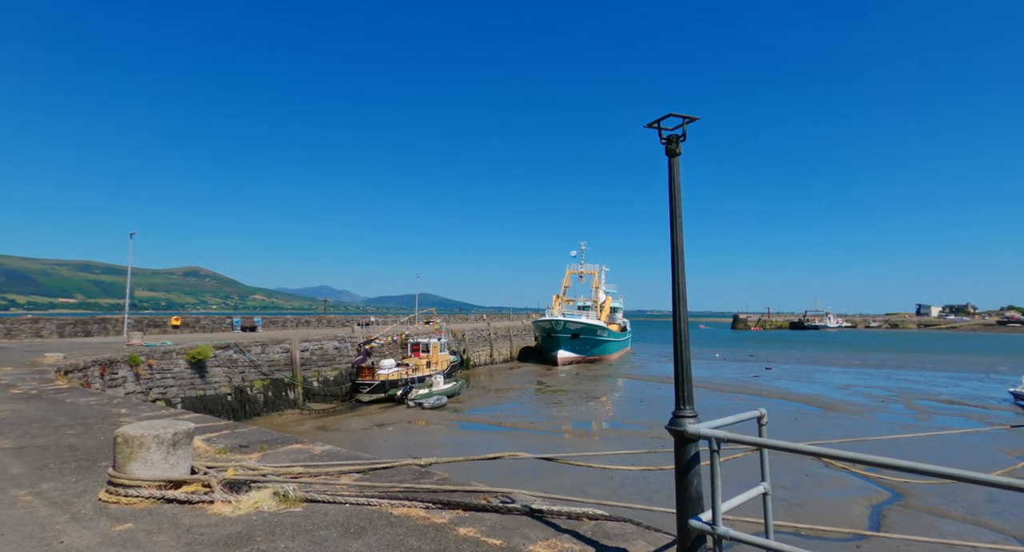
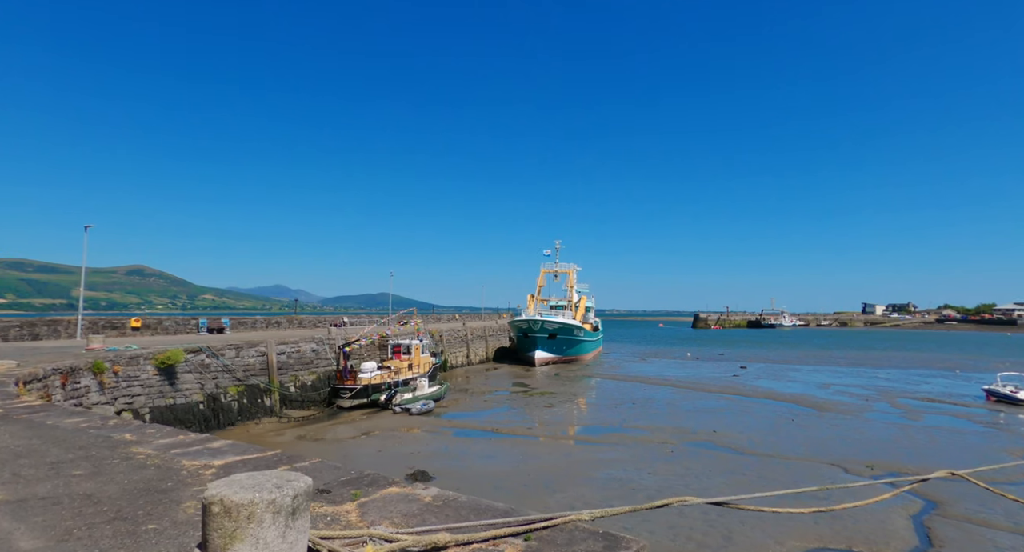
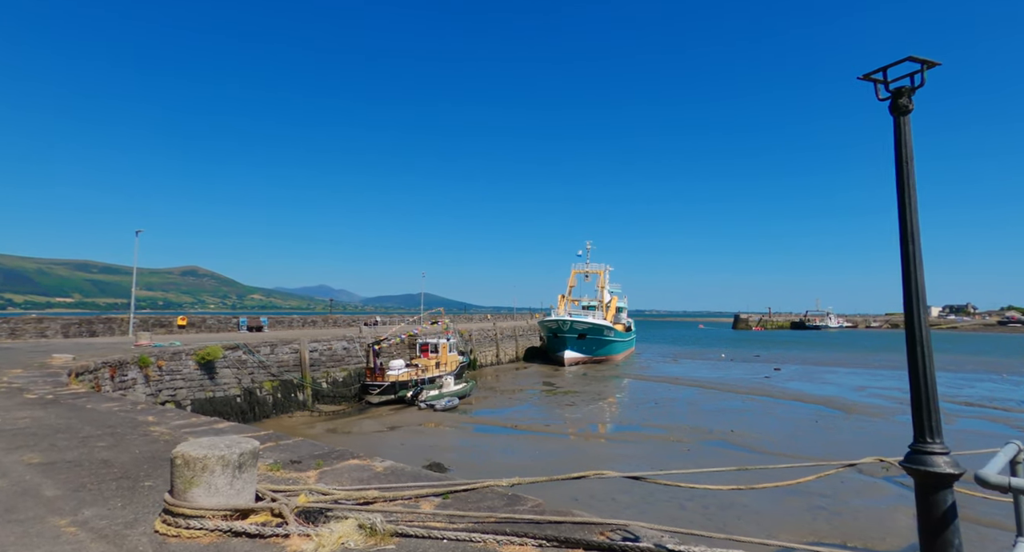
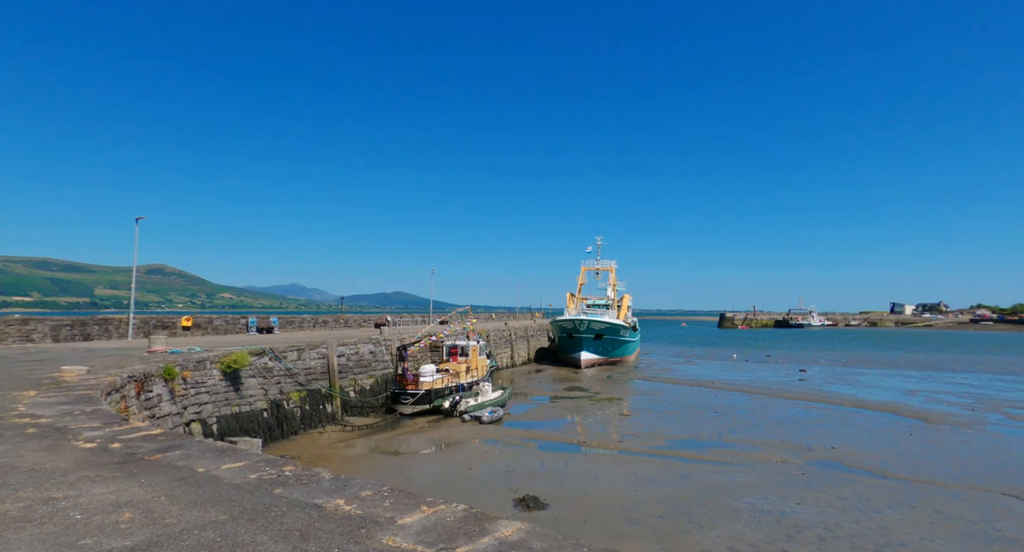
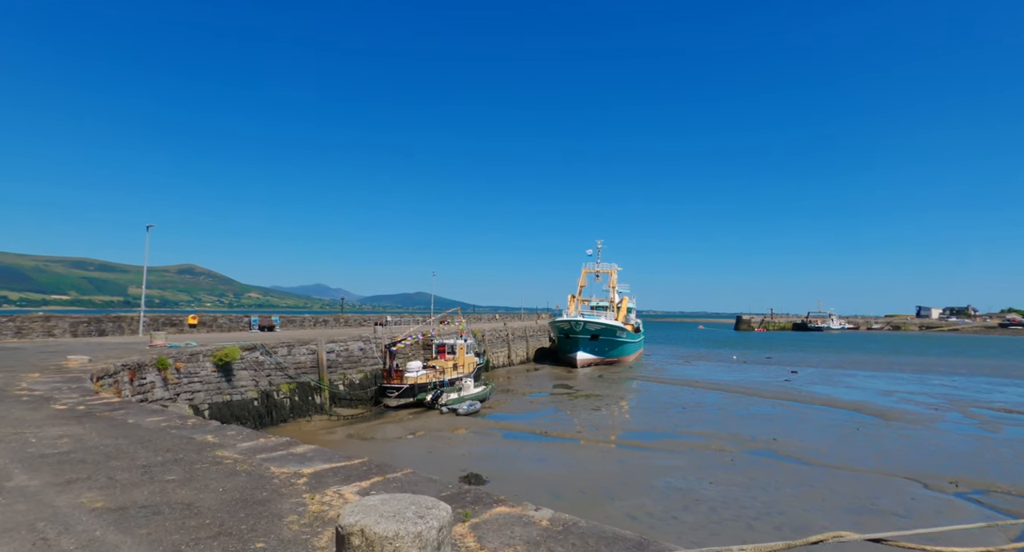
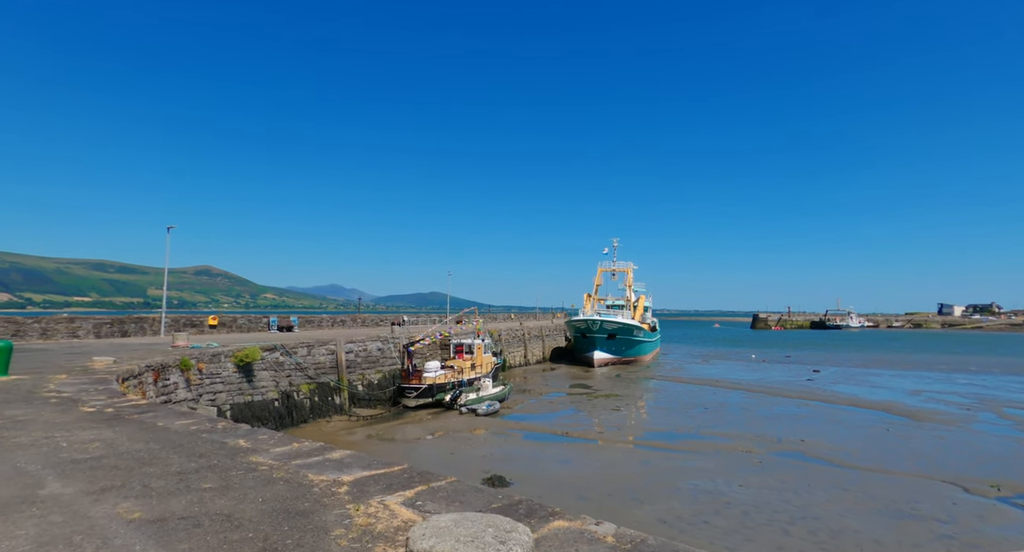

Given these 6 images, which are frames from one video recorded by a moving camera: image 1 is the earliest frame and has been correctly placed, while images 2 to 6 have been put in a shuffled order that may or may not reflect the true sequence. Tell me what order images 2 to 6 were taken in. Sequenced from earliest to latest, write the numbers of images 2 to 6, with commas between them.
3, 2, 5, 6, 4
